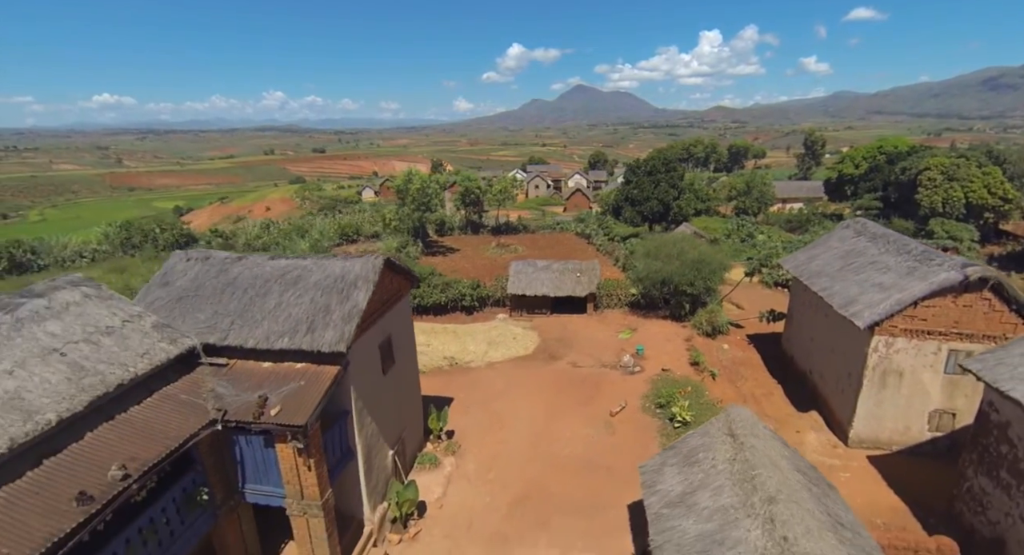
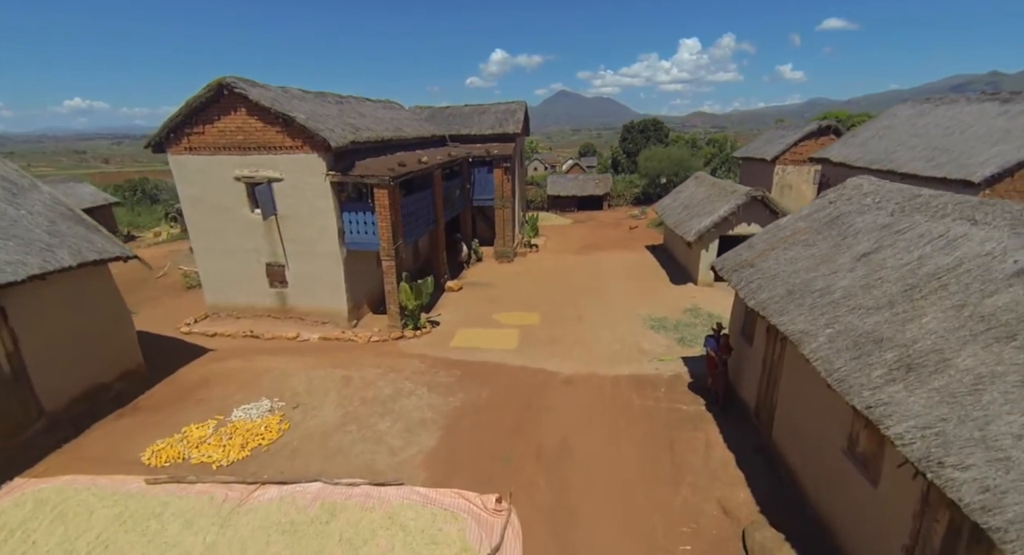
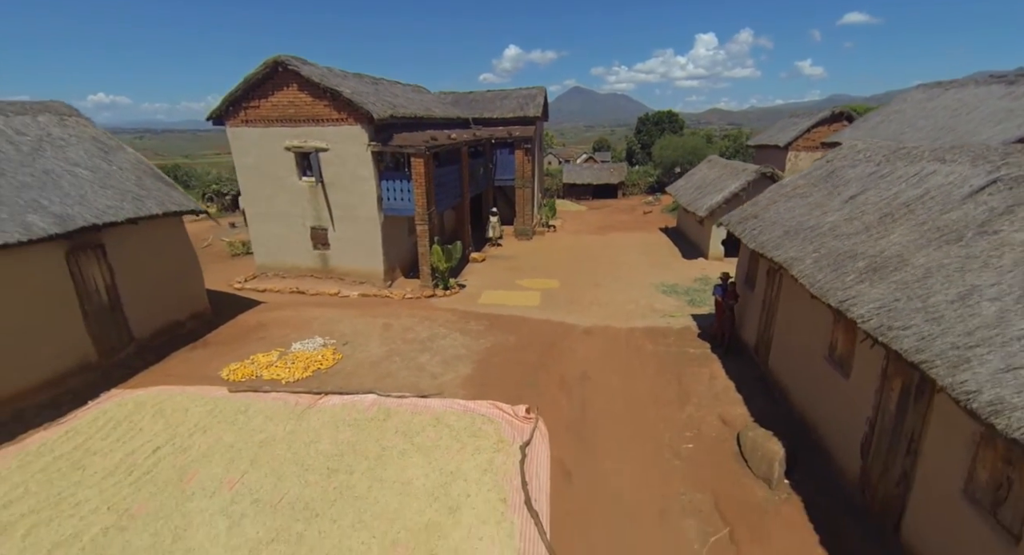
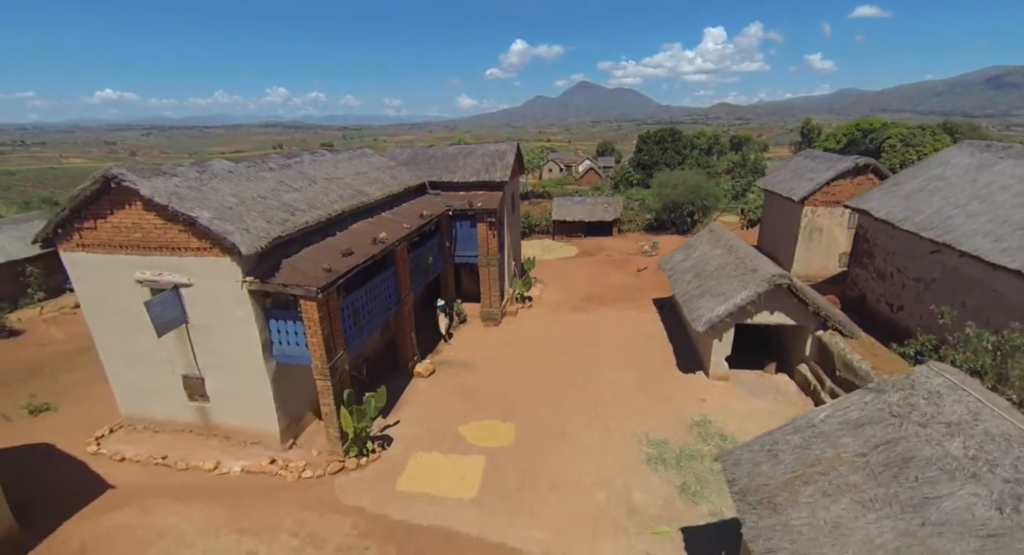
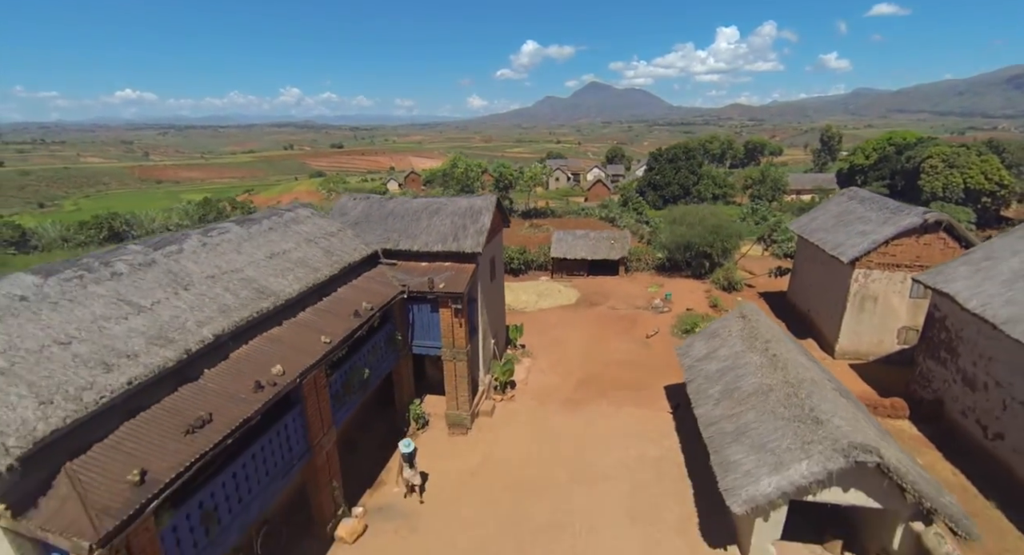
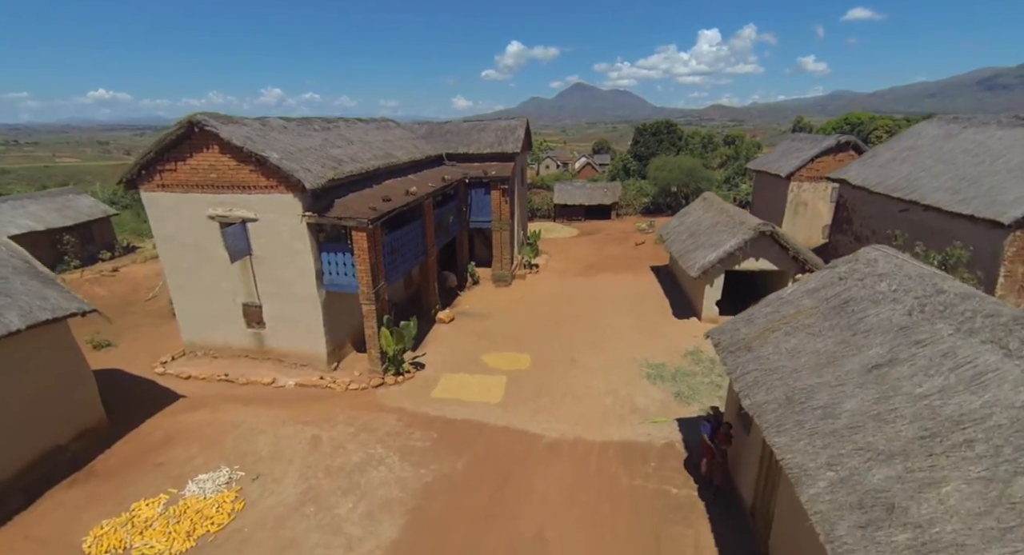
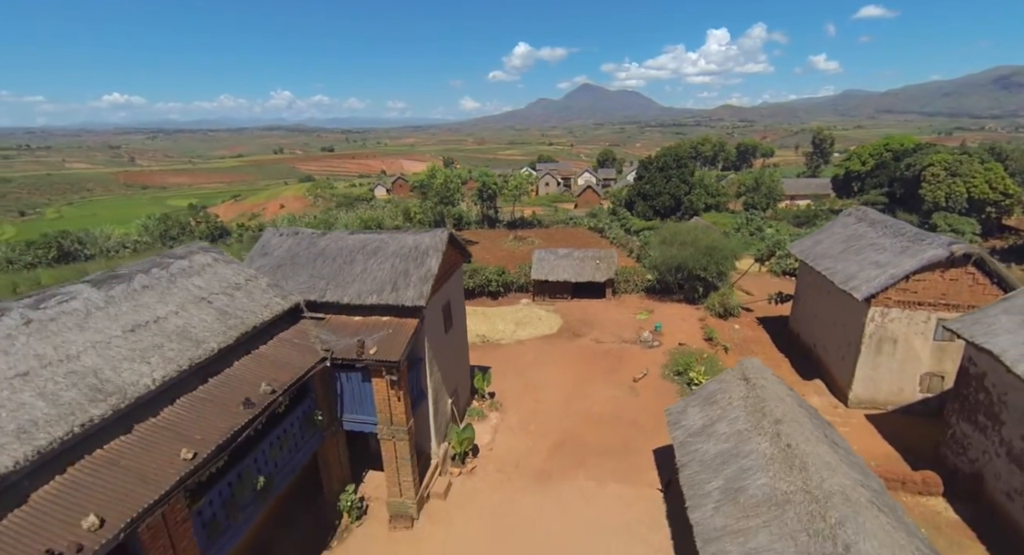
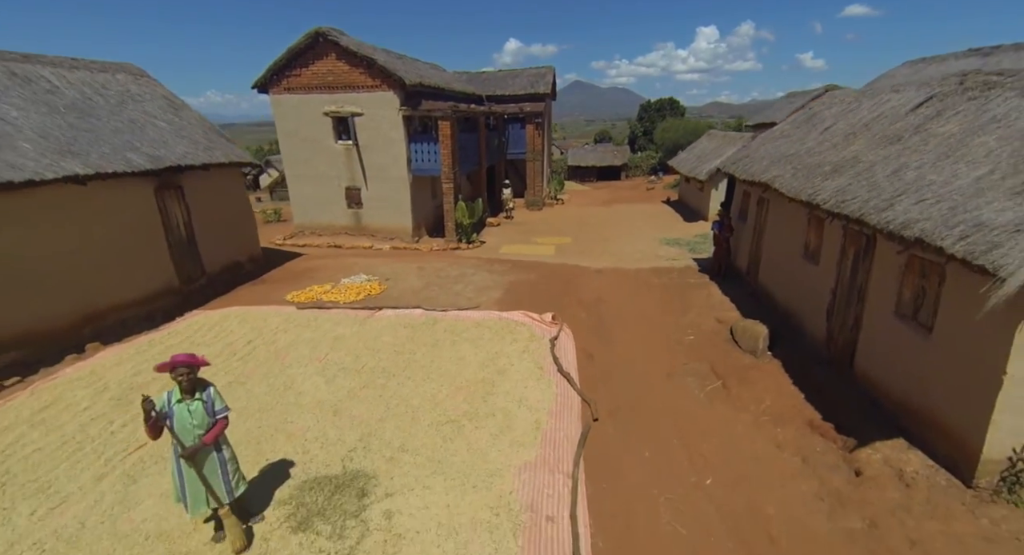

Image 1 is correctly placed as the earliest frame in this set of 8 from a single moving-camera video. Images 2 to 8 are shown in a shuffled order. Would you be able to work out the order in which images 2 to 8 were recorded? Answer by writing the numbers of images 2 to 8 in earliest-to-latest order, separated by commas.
7, 5, 4, 6, 2, 3, 8
